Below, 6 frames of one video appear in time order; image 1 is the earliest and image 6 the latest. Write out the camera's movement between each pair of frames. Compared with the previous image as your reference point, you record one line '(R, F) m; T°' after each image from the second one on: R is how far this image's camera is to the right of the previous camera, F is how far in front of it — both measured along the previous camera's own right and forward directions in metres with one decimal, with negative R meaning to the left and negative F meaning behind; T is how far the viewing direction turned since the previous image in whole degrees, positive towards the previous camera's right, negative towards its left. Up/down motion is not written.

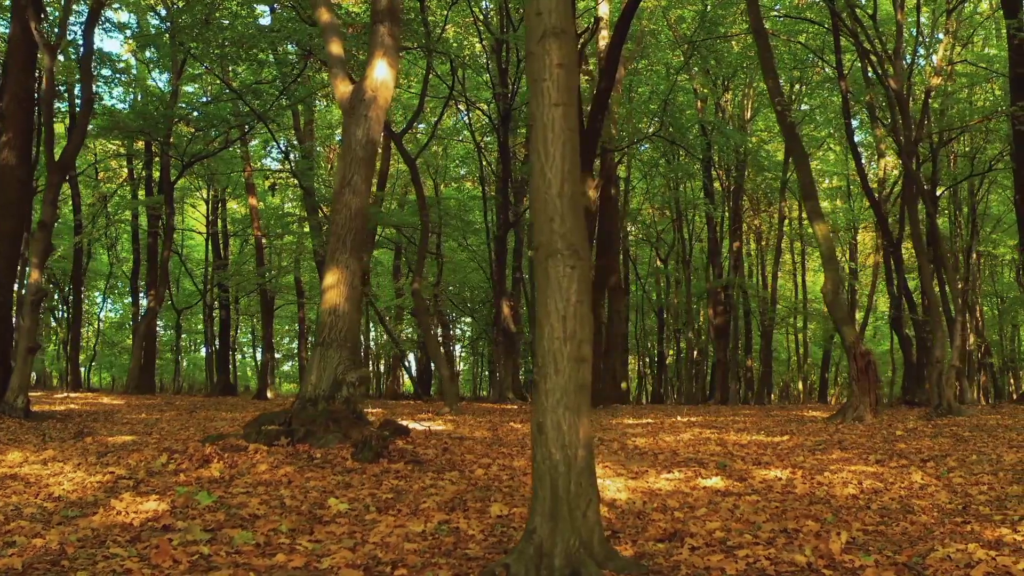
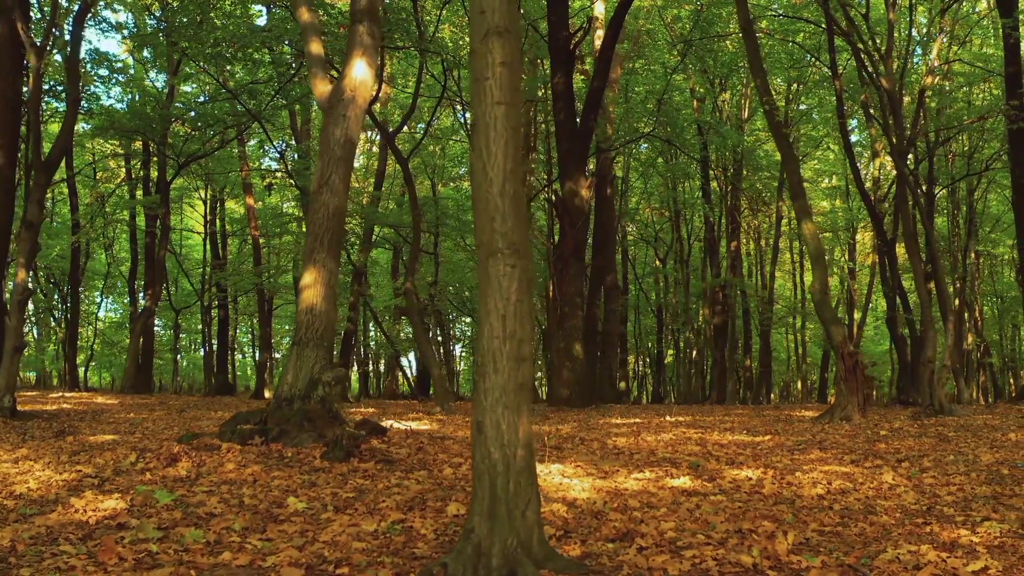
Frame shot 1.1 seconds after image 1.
(+0.3, 0.0) m; 0°
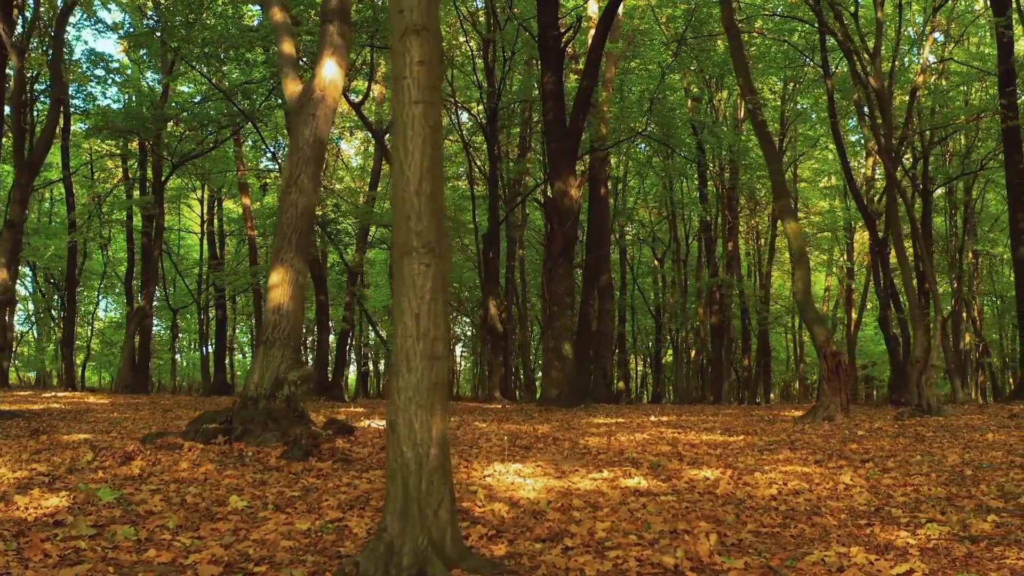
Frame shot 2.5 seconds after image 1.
(+0.4, 0.0) m; 0°
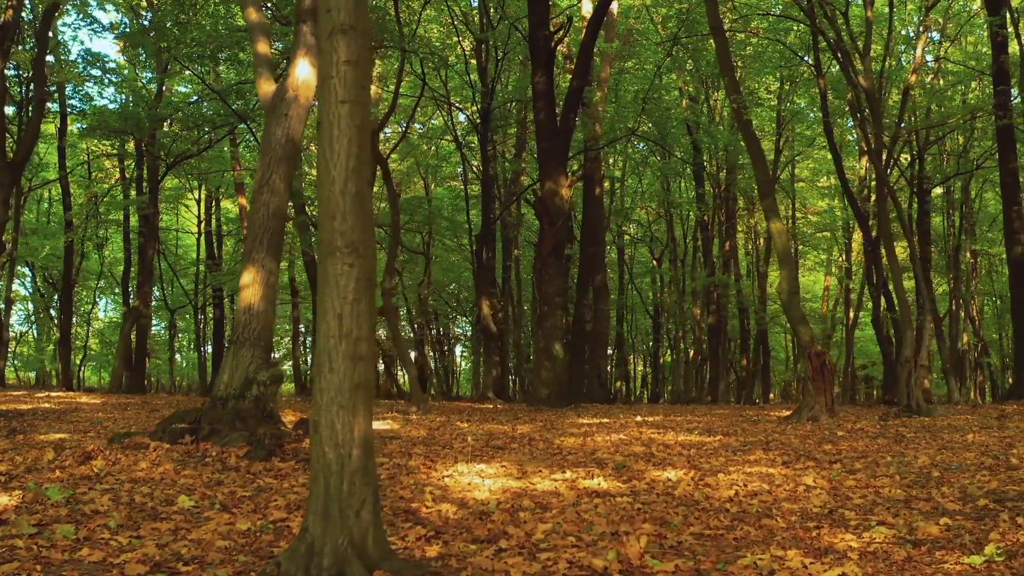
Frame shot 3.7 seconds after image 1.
(+0.3, 0.0) m; 0°
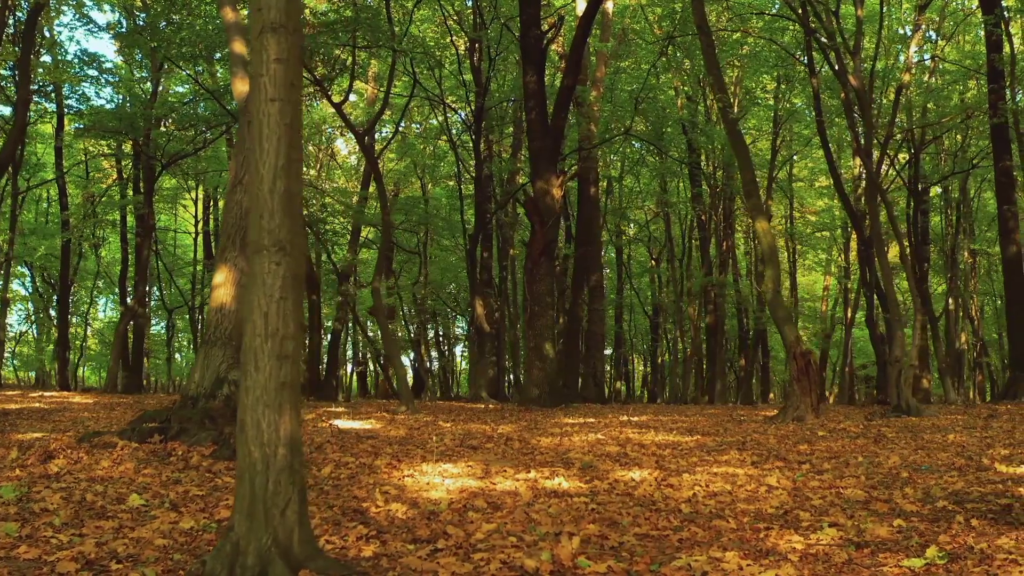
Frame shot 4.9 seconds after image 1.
(+0.3, 0.0) m; 0°
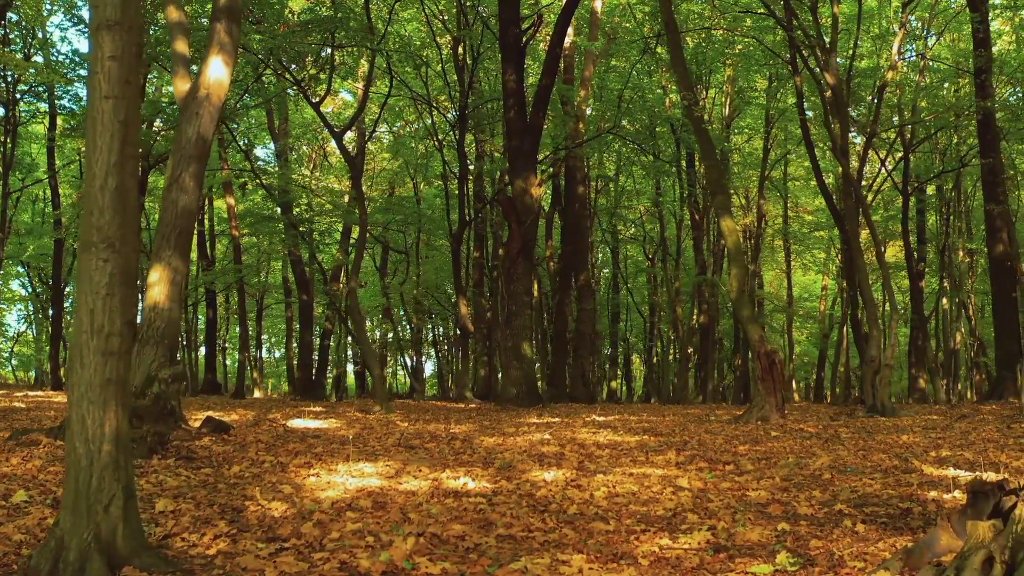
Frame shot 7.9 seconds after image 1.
(+0.8, 0.0) m; -1°
